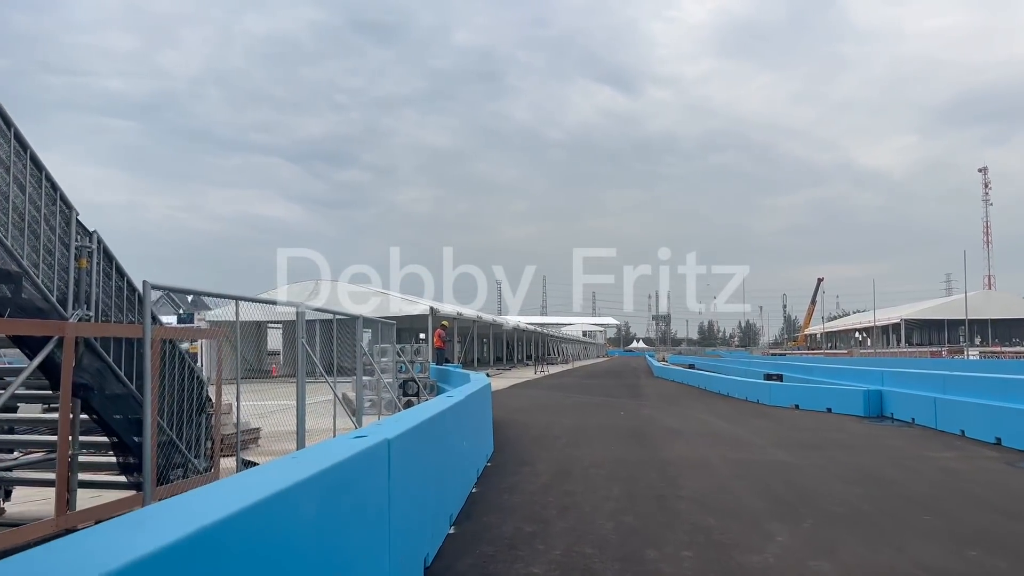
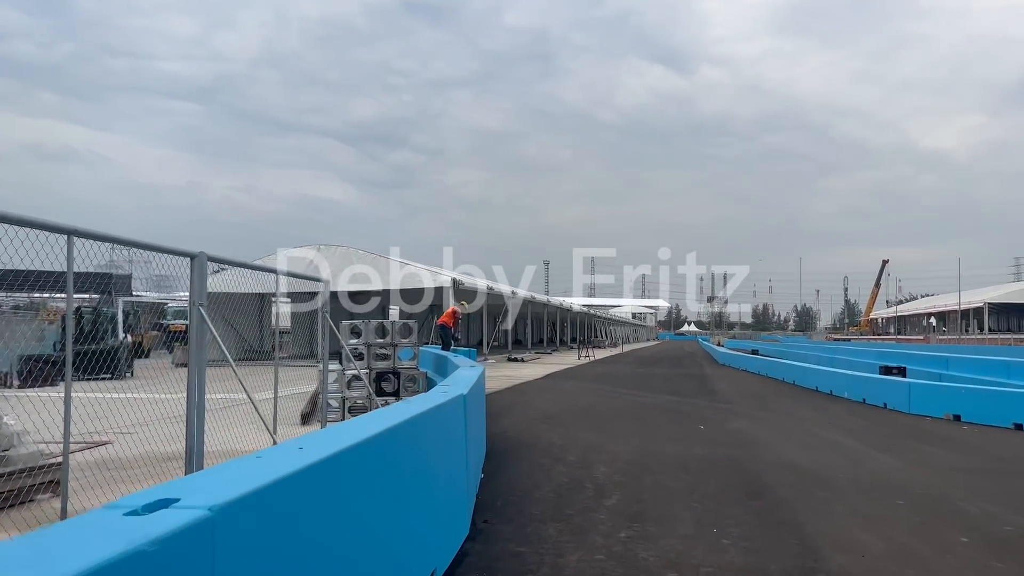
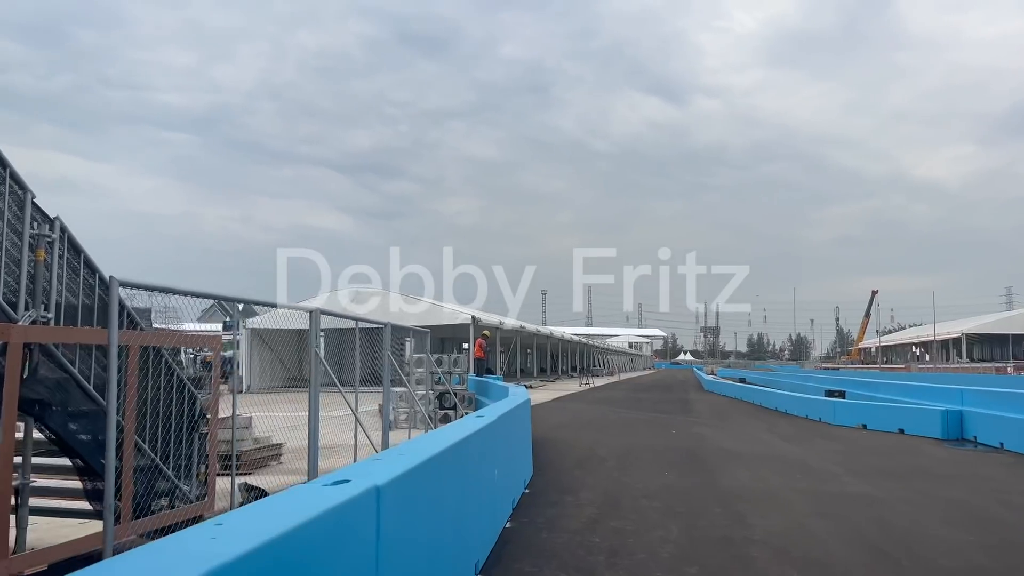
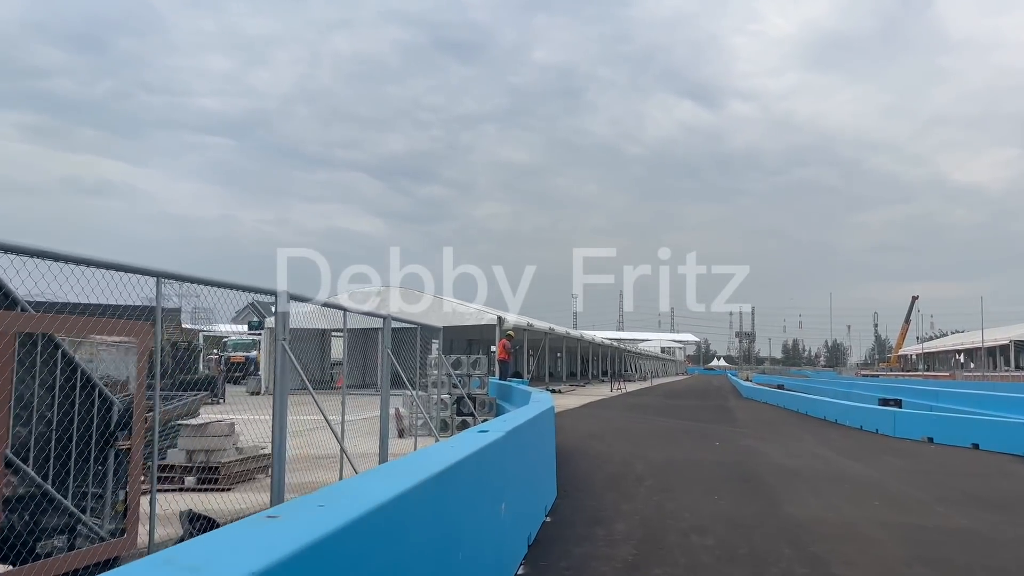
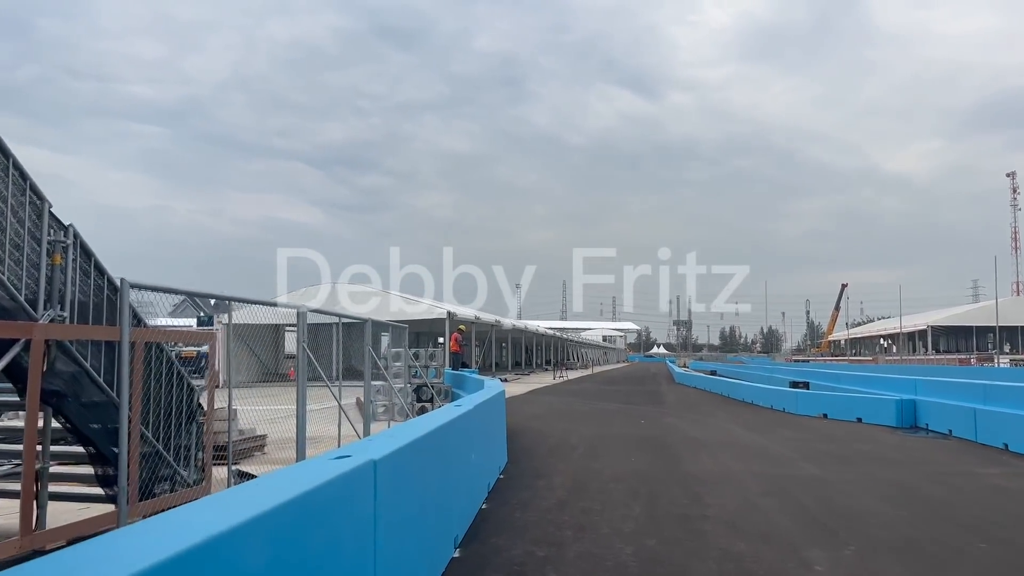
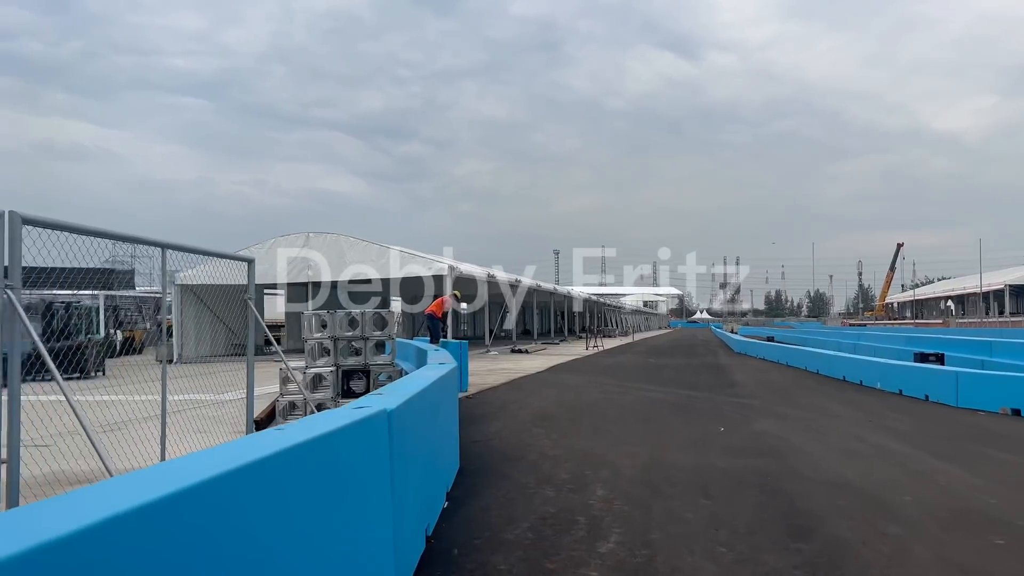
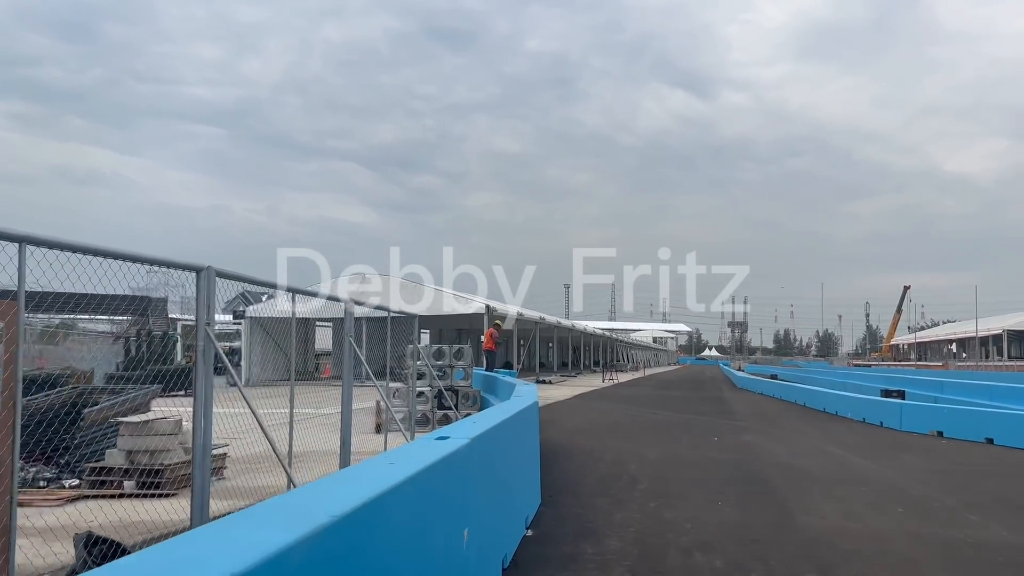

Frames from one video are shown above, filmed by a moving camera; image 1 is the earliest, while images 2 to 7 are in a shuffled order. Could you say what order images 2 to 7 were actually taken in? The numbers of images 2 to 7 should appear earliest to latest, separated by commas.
5, 3, 4, 7, 2, 6
